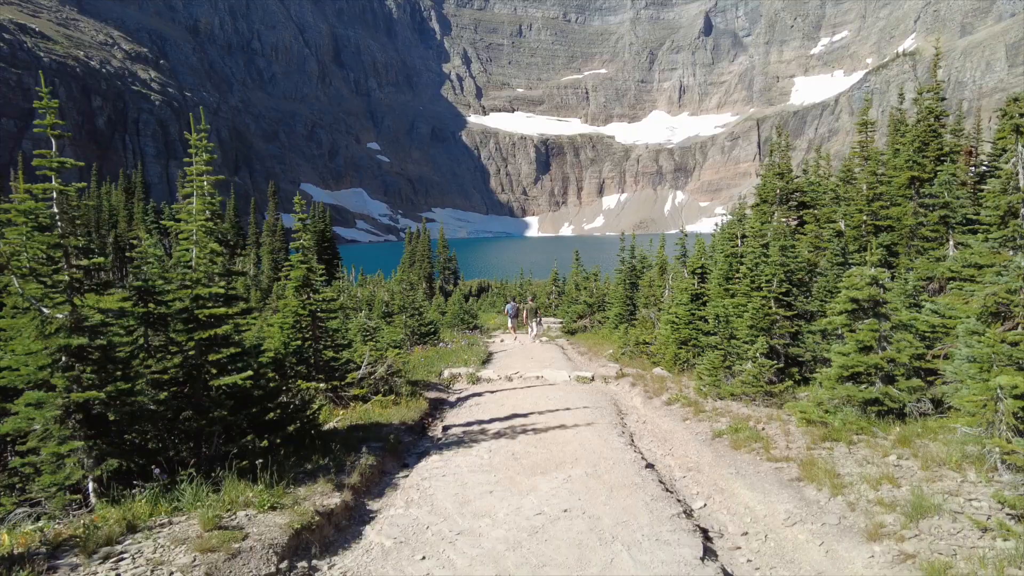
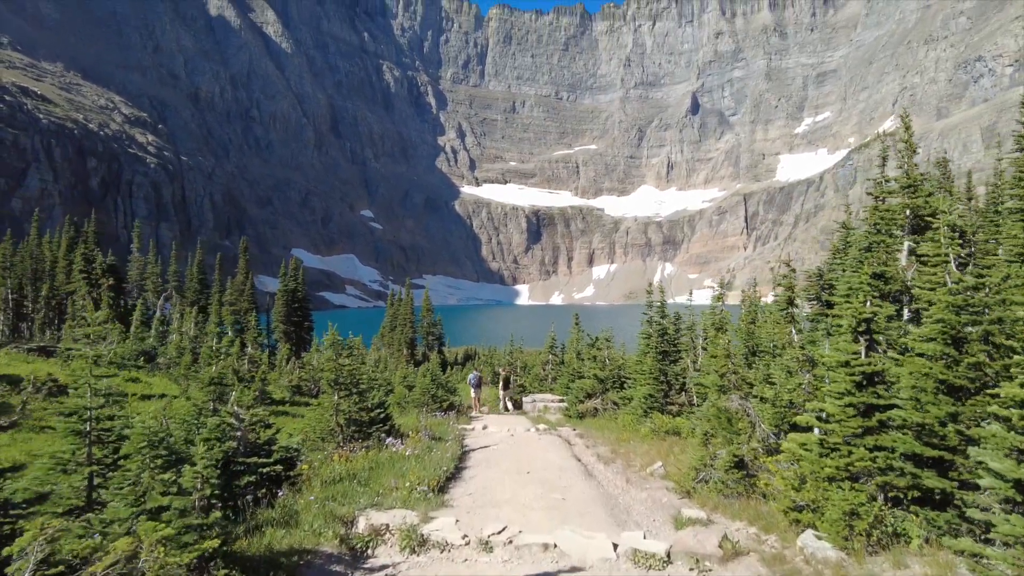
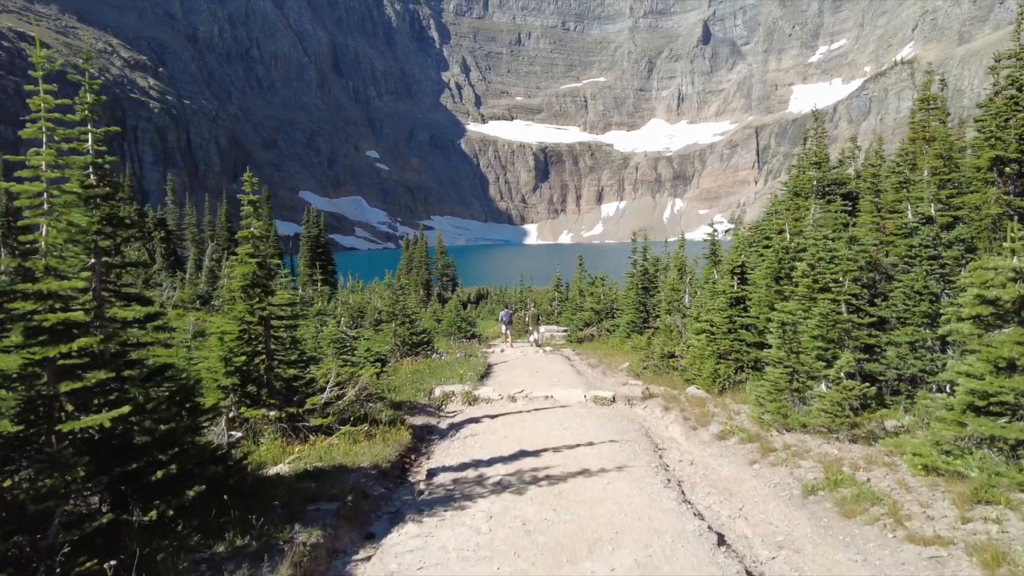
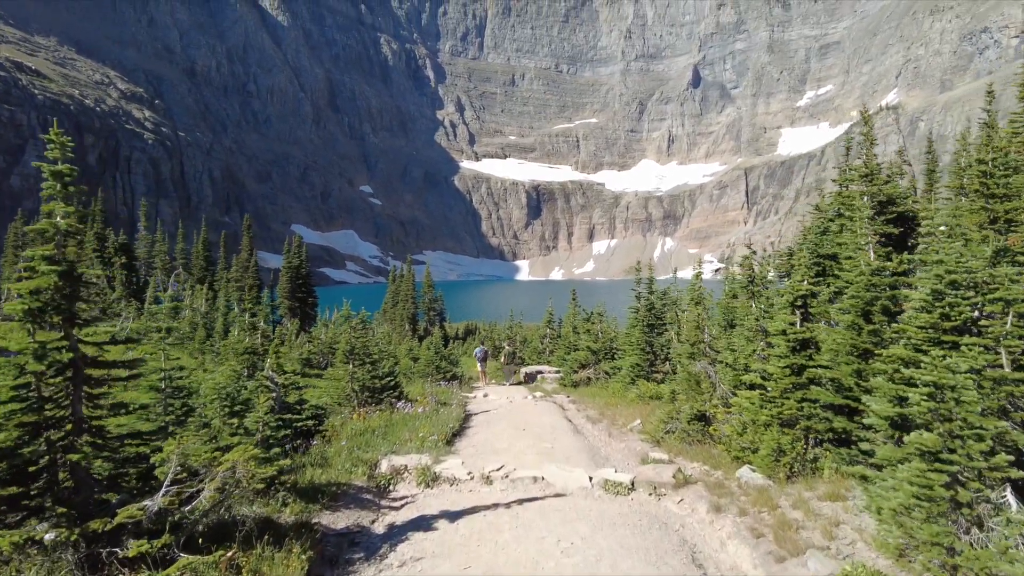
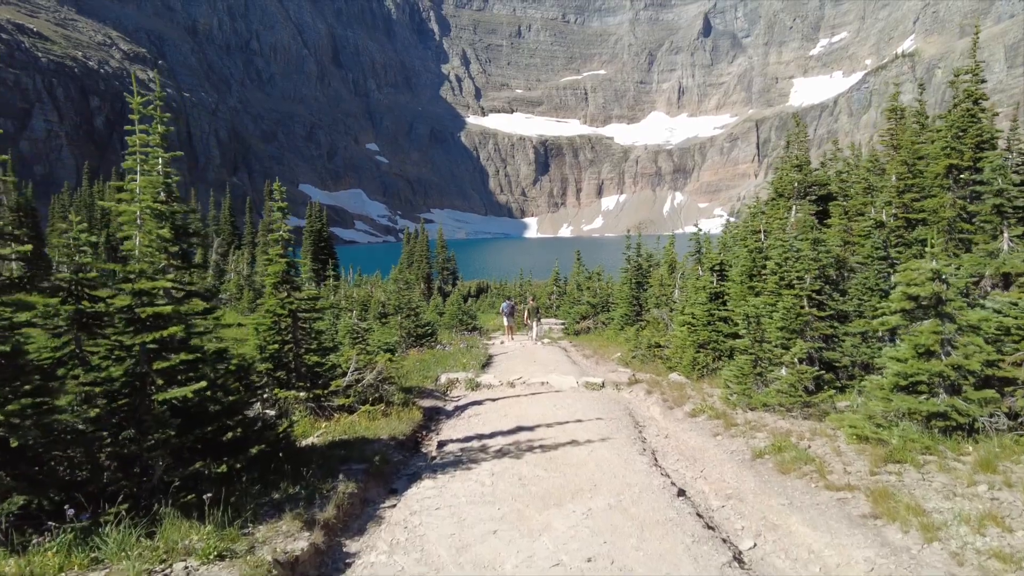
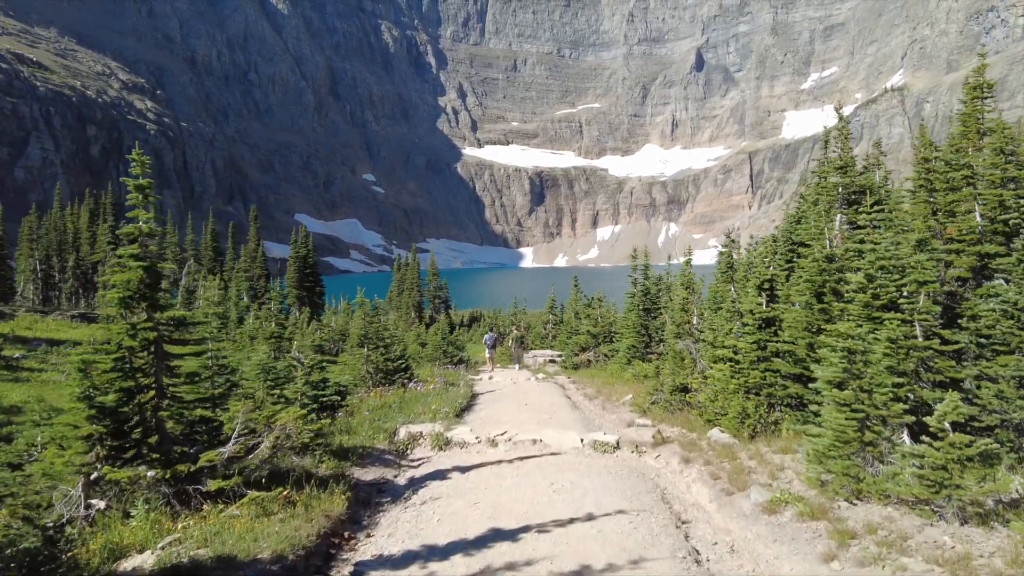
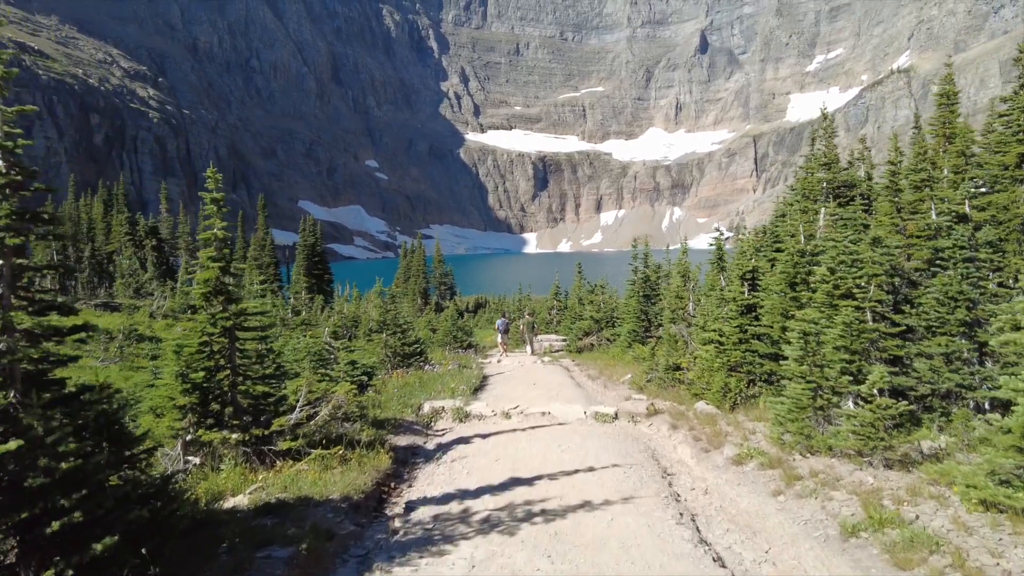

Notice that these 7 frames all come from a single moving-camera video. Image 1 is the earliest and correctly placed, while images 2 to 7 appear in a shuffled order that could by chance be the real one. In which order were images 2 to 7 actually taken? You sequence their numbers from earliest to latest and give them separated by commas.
5, 3, 7, 6, 4, 2
